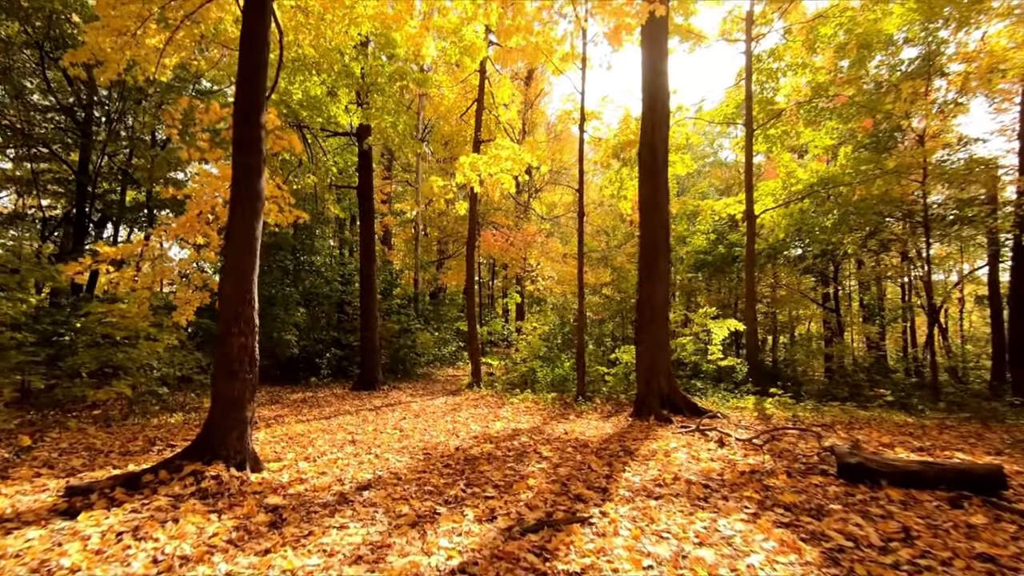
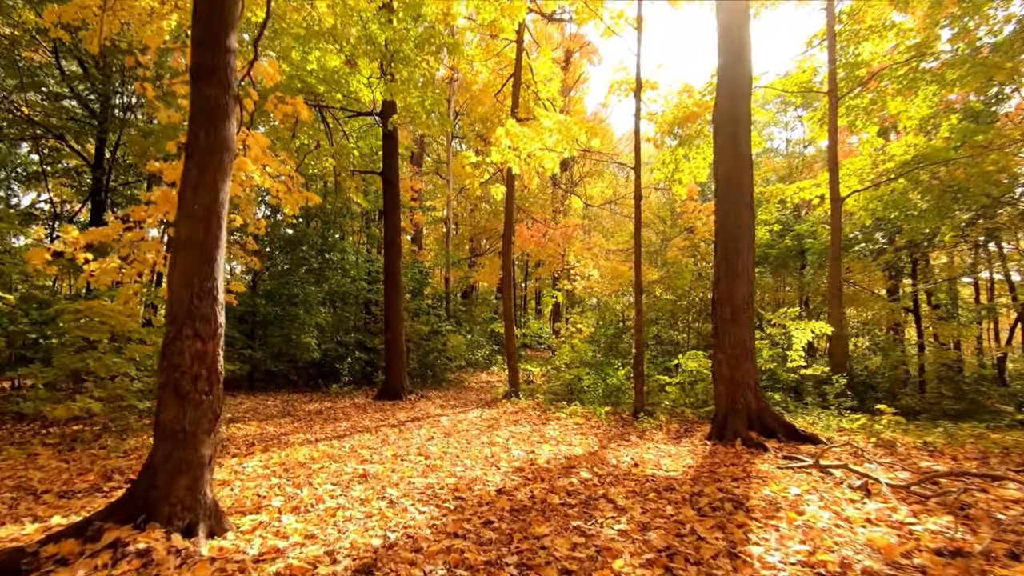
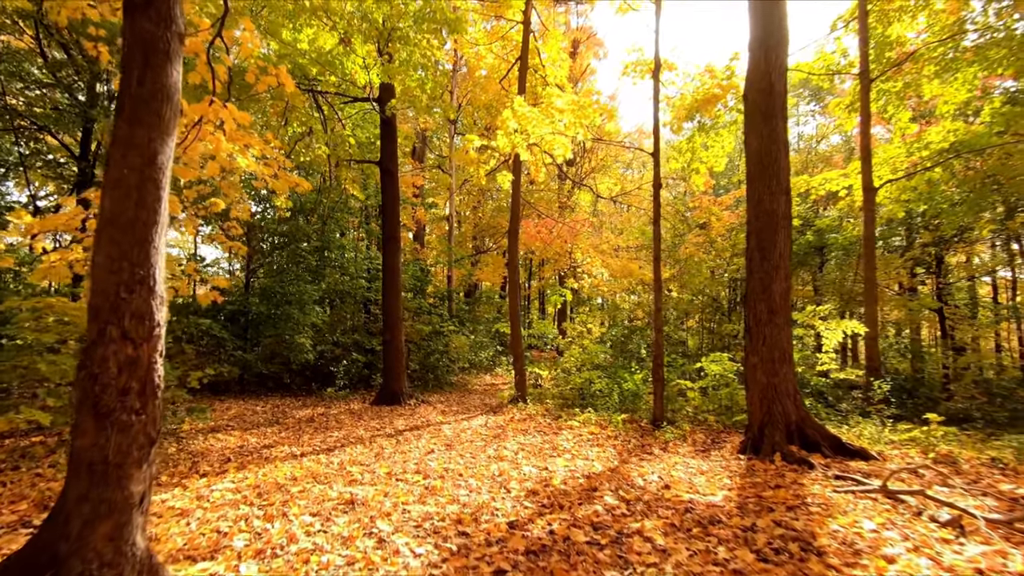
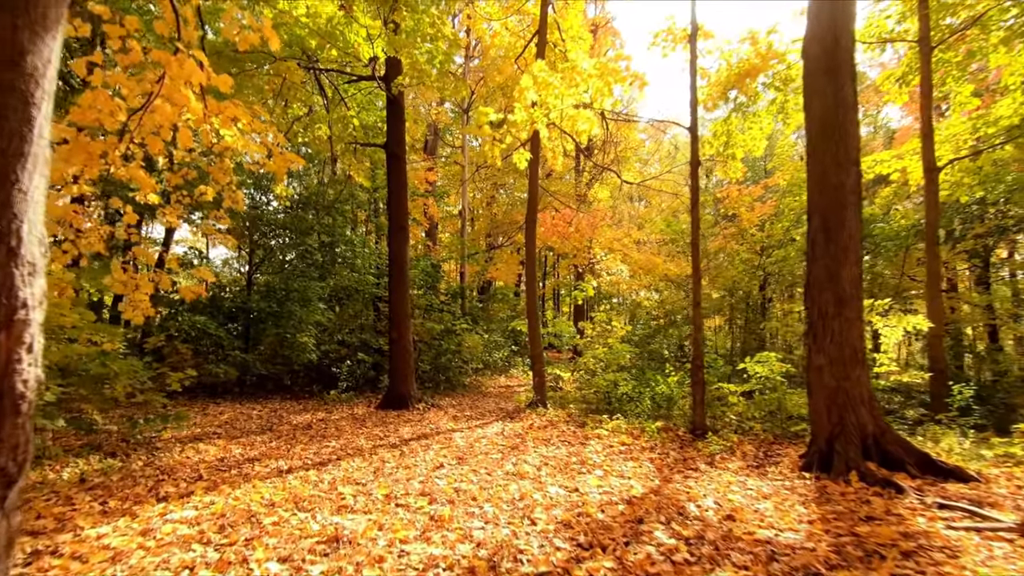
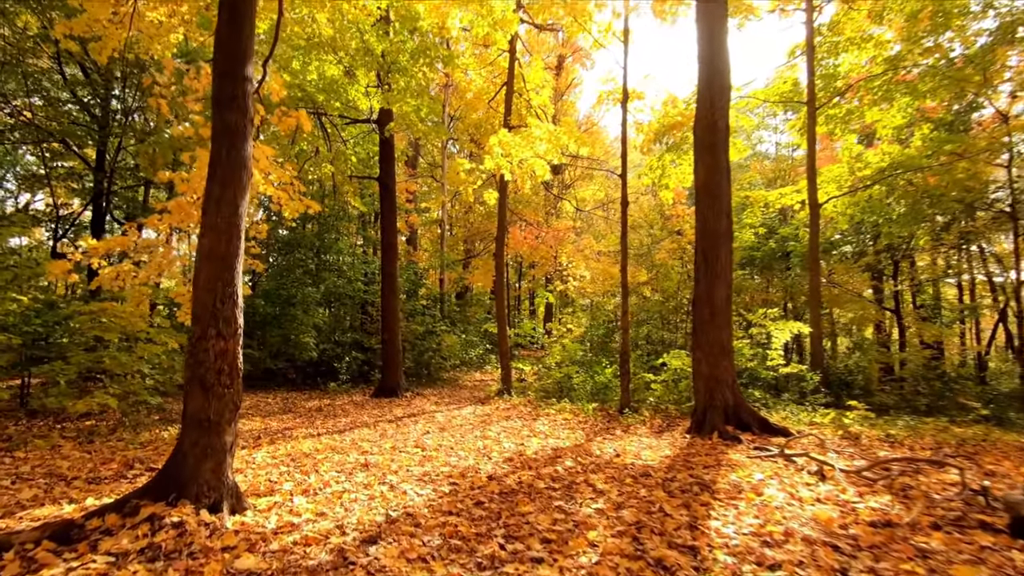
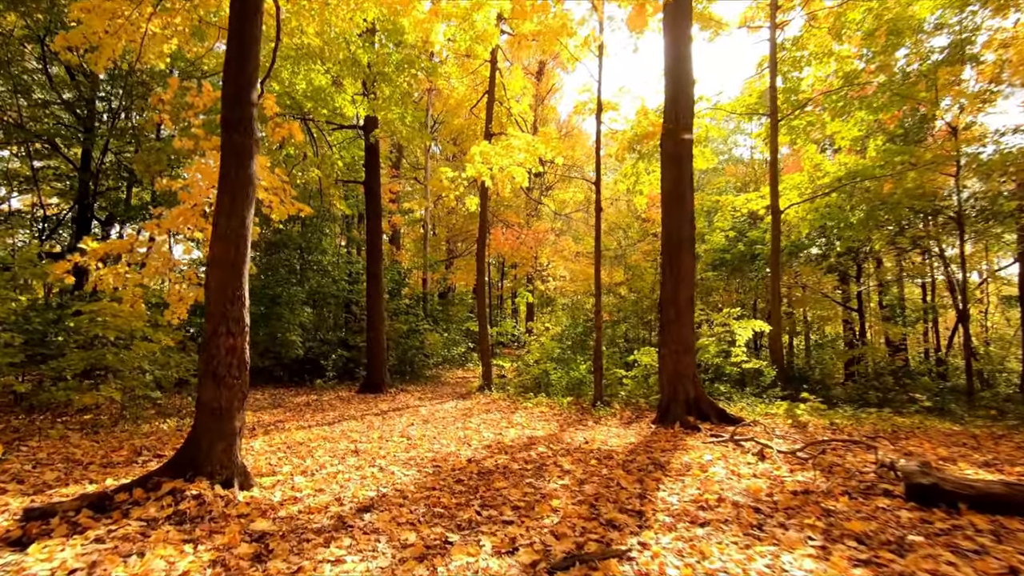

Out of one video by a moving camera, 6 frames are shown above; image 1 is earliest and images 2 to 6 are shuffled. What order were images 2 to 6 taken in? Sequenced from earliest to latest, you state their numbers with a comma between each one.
6, 5, 2, 3, 4
